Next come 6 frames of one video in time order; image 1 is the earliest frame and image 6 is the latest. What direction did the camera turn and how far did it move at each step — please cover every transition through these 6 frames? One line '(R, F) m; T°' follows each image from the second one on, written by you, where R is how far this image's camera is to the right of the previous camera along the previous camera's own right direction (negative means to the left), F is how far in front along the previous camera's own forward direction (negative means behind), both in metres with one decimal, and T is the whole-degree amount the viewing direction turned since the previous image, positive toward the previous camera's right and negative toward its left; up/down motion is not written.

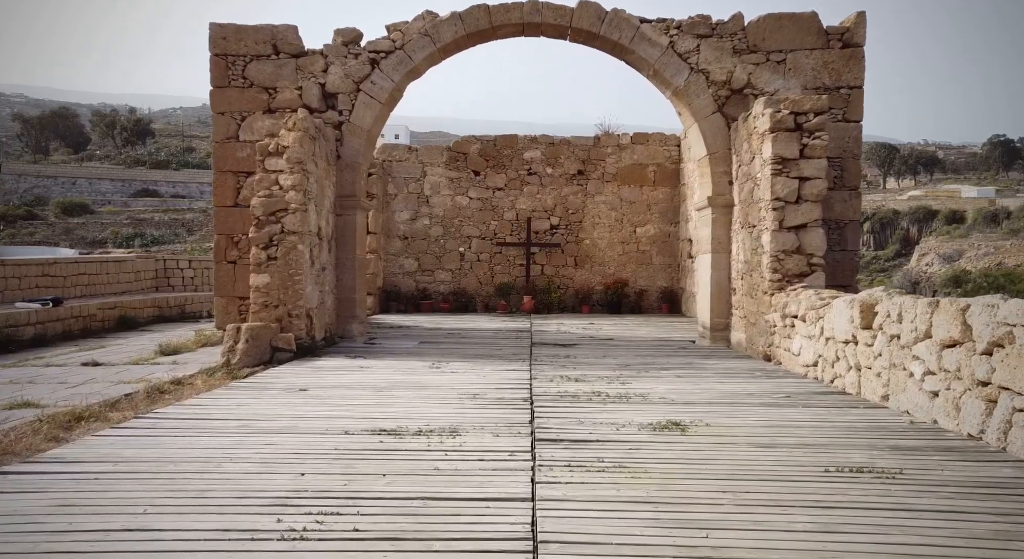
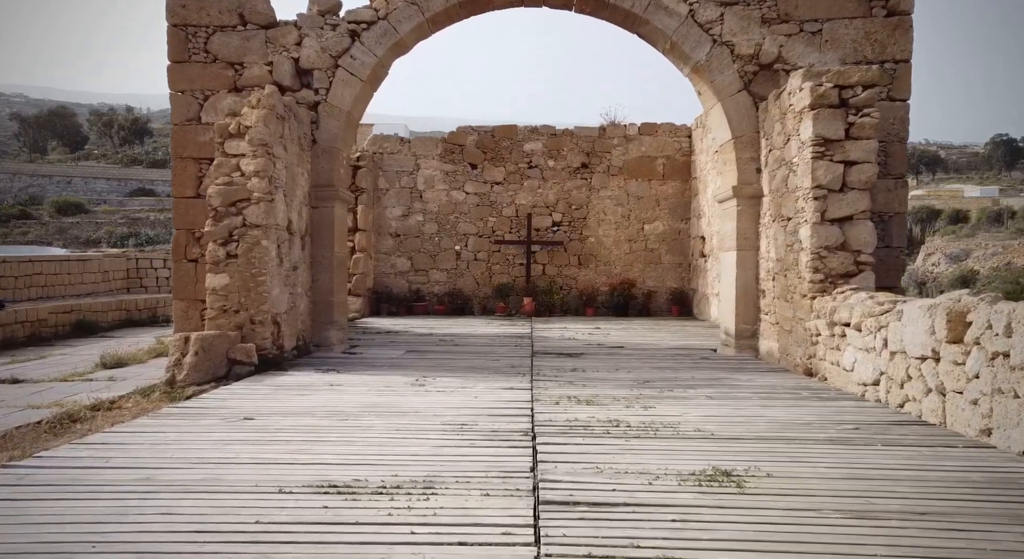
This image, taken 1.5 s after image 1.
(0.0, +0.9) m; 0°
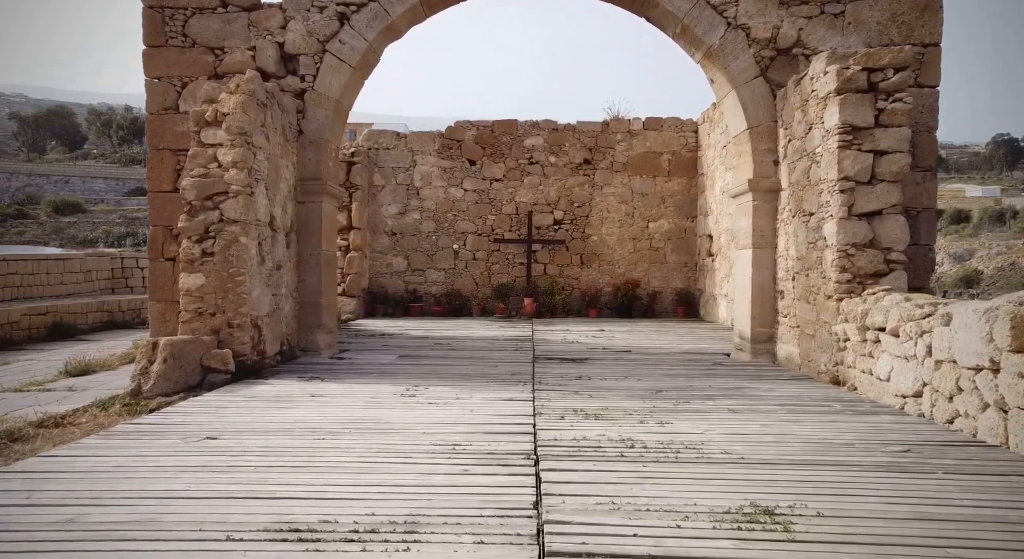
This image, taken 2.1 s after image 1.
(0.0, +0.4) m; 0°
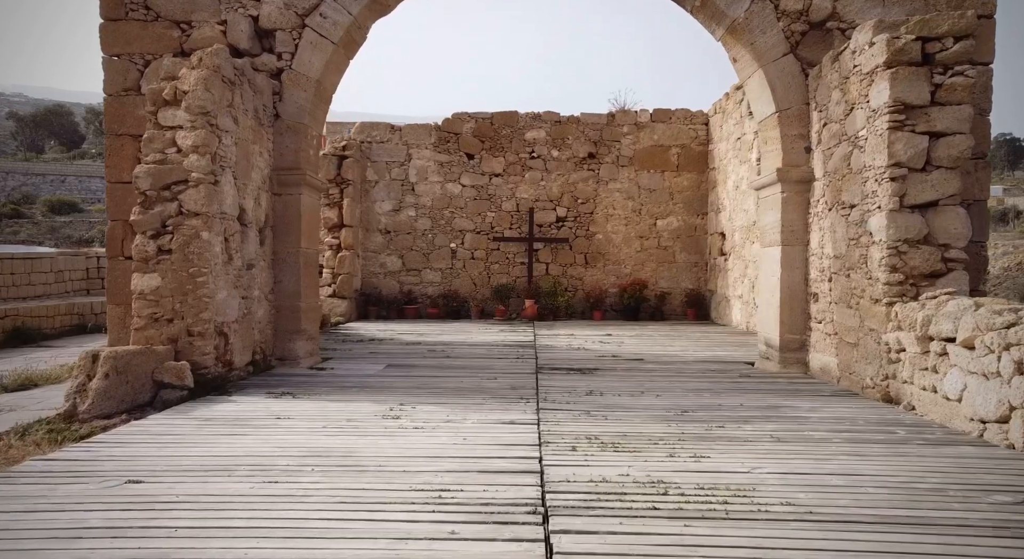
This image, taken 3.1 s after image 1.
(0.0, +0.6) m; 0°
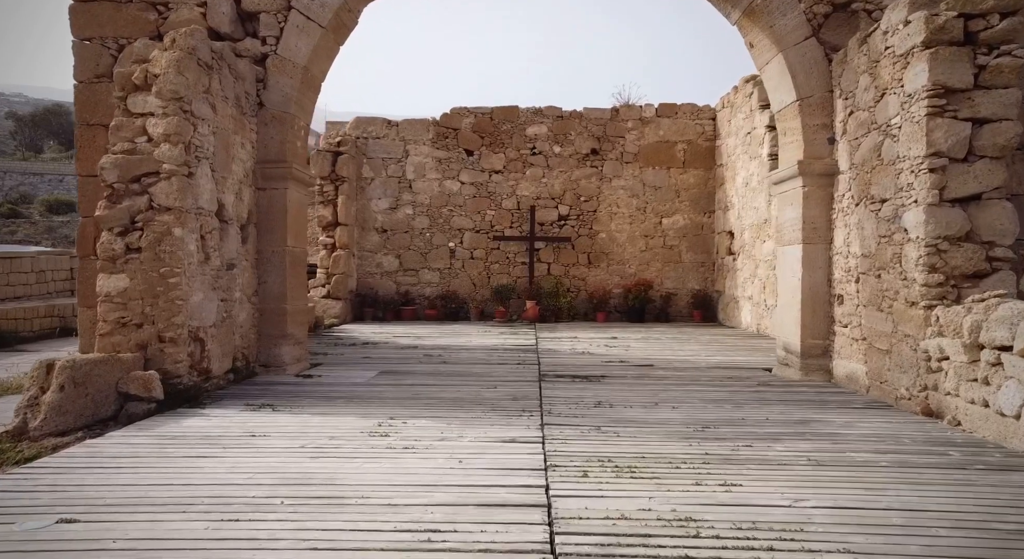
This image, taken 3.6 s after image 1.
(0.0, +0.4) m; 0°
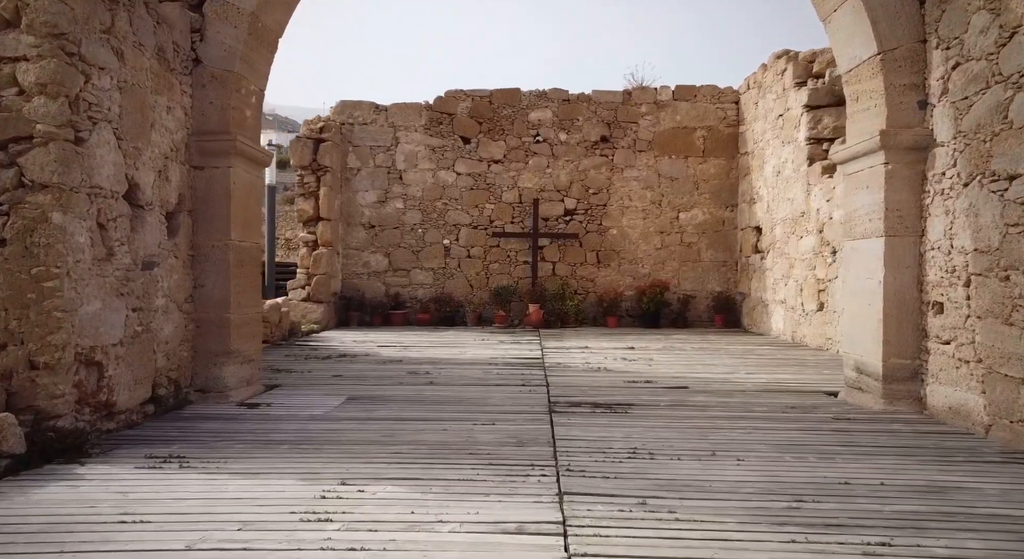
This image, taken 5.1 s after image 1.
(0.0, +1.1) m; 0°
